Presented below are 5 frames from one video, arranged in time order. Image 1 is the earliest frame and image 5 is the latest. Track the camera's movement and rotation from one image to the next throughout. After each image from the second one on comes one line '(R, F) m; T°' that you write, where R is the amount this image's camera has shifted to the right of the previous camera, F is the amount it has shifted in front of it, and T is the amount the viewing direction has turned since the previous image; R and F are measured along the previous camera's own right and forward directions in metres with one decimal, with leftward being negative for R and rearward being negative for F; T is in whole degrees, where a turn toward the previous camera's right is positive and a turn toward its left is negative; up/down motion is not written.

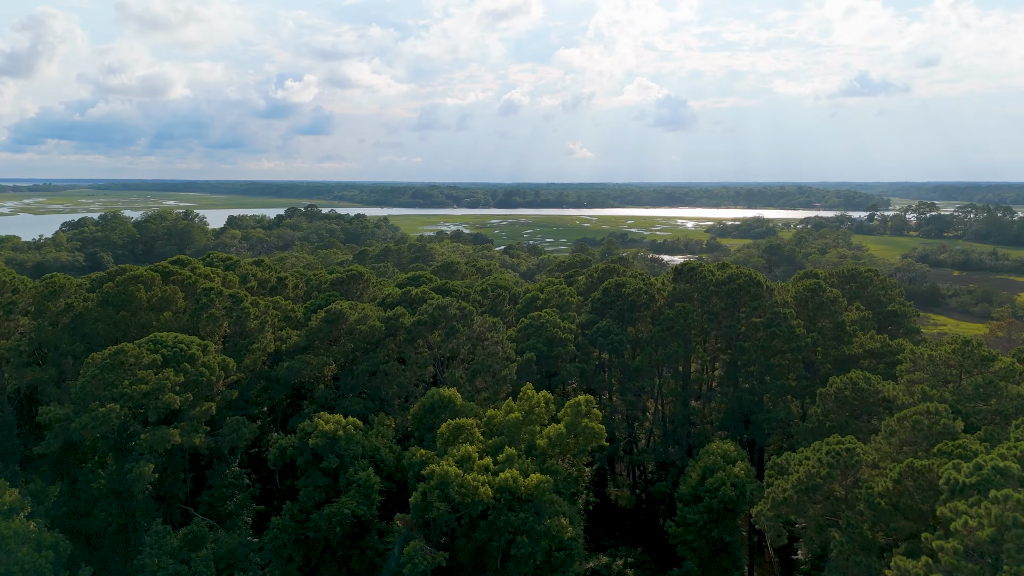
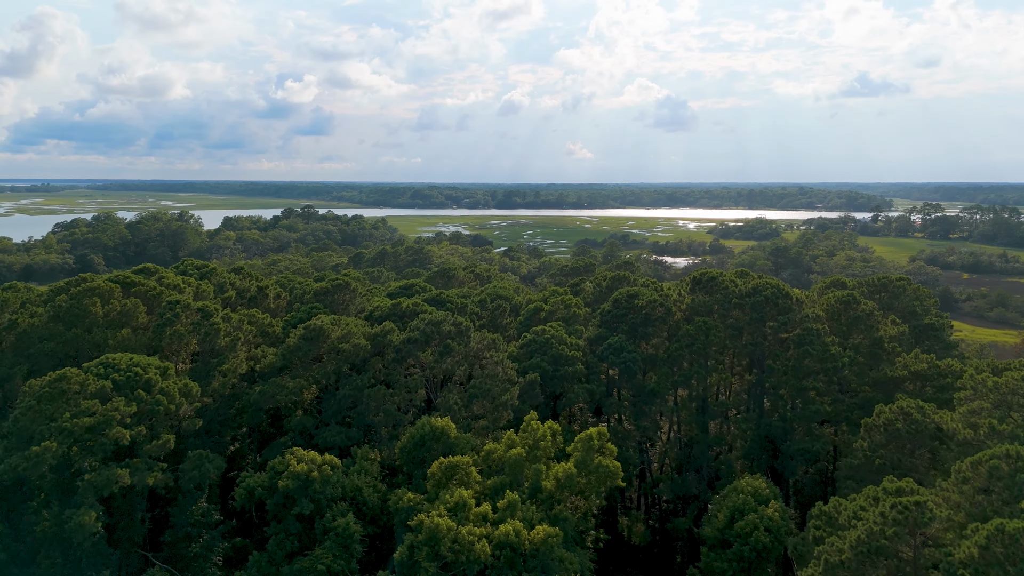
(-0.1, +3.6) m; 0°
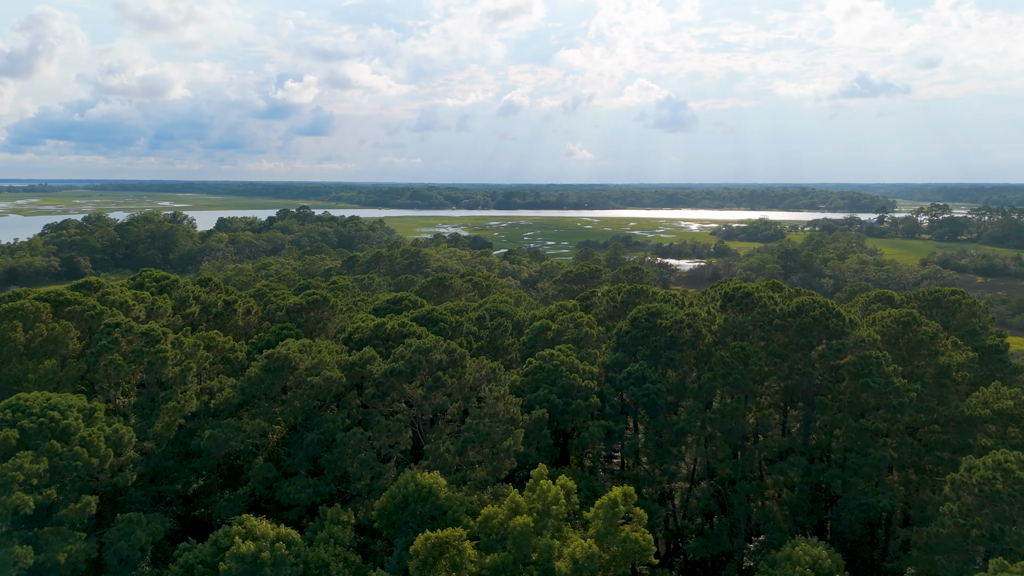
(-0.1, +4.8) m; 0°
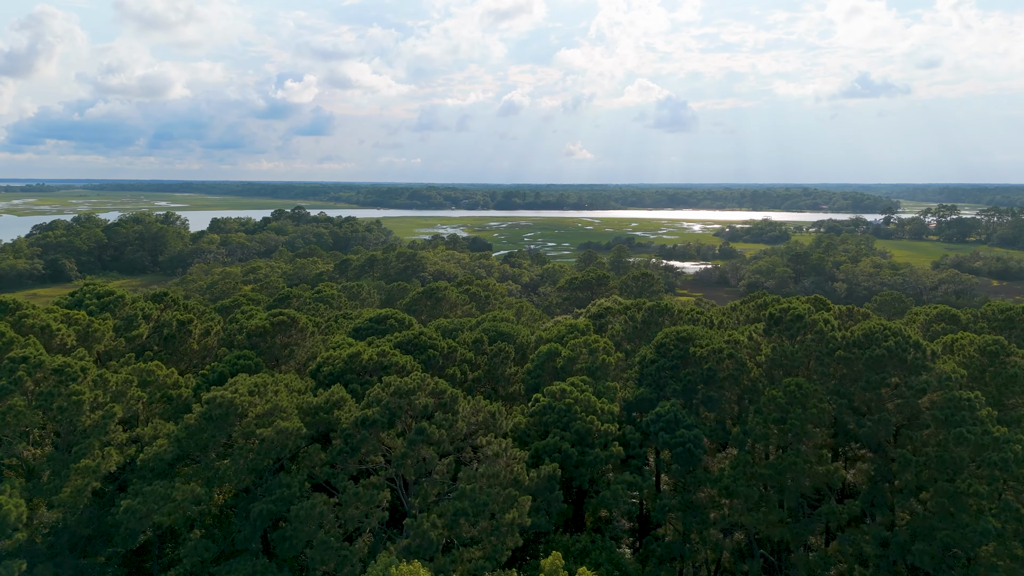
(-0.1, +5.1) m; 0°
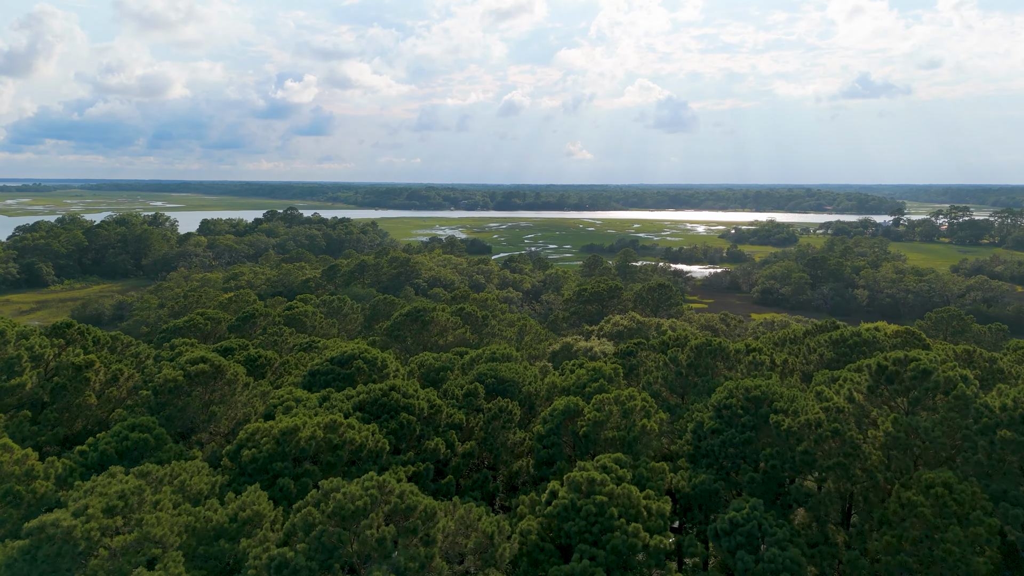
(-0.2, +7.4) m; 0°
